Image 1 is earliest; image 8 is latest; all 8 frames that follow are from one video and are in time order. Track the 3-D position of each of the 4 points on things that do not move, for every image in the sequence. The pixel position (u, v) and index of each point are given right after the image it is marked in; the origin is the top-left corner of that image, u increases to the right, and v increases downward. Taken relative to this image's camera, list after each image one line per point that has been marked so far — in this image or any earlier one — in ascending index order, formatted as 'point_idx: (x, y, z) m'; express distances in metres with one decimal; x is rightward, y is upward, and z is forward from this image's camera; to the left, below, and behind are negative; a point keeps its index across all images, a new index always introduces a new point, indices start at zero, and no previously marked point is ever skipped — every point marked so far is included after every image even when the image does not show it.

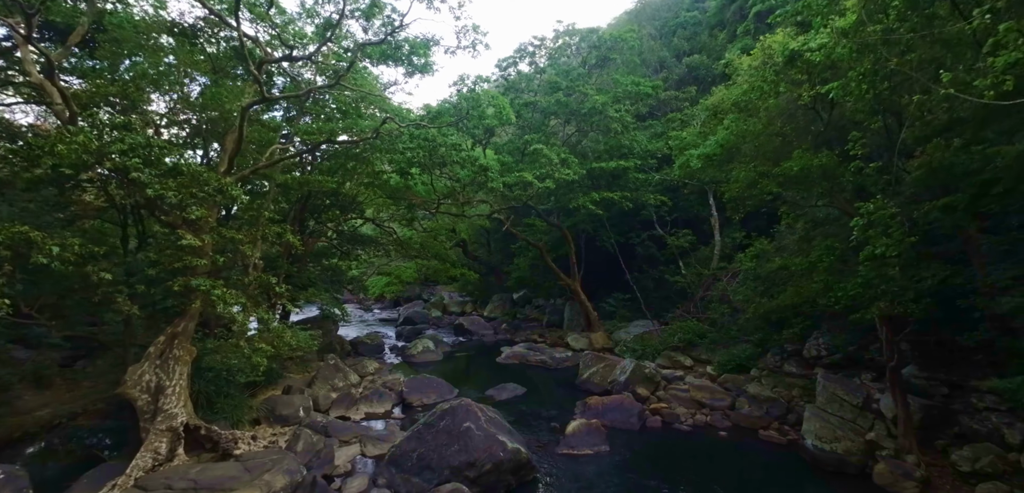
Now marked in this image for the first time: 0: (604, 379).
0: (+2.7, -3.8, +14.1) m
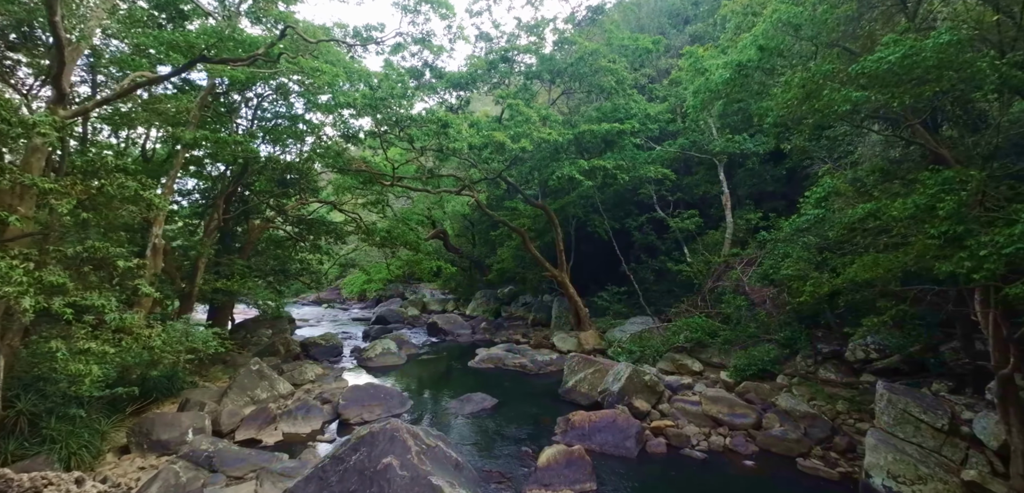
0: (+1.9, -3.3, +11.3) m
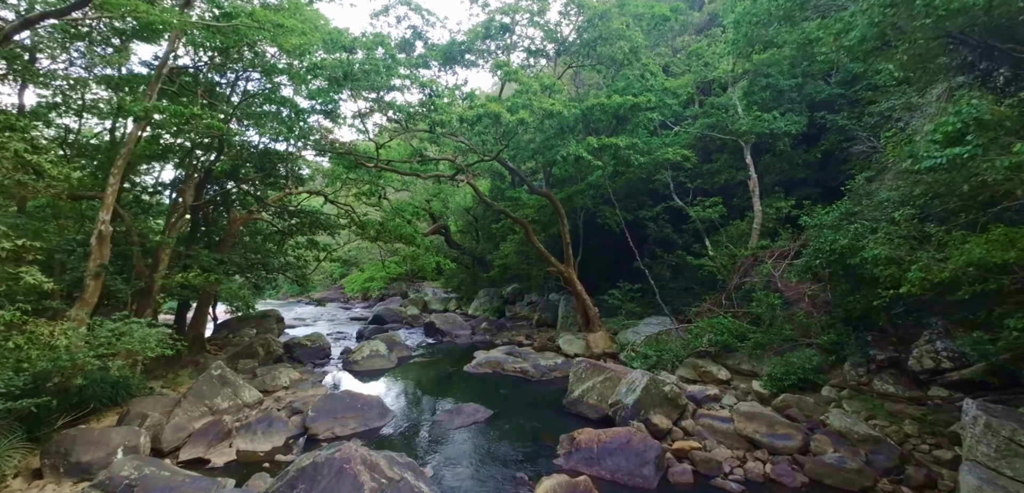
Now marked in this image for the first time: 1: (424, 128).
0: (+1.8, -3.0, +9.7) m
1: (-2.3, +3.1, +12.8) m
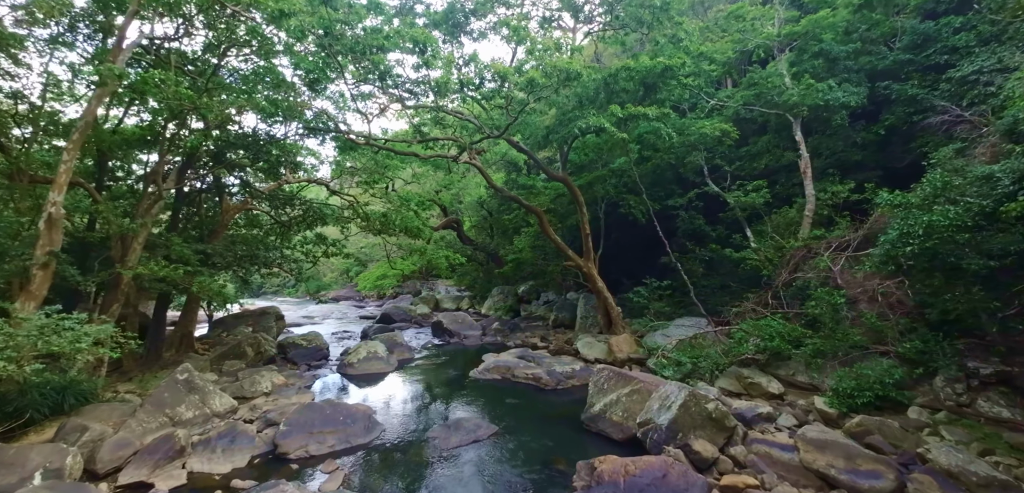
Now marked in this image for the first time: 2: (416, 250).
0: (+1.9, -2.8, +8.1) m
1: (-2.0, +3.4, +11.3) m
2: (-3.6, -0.1, +18.6) m
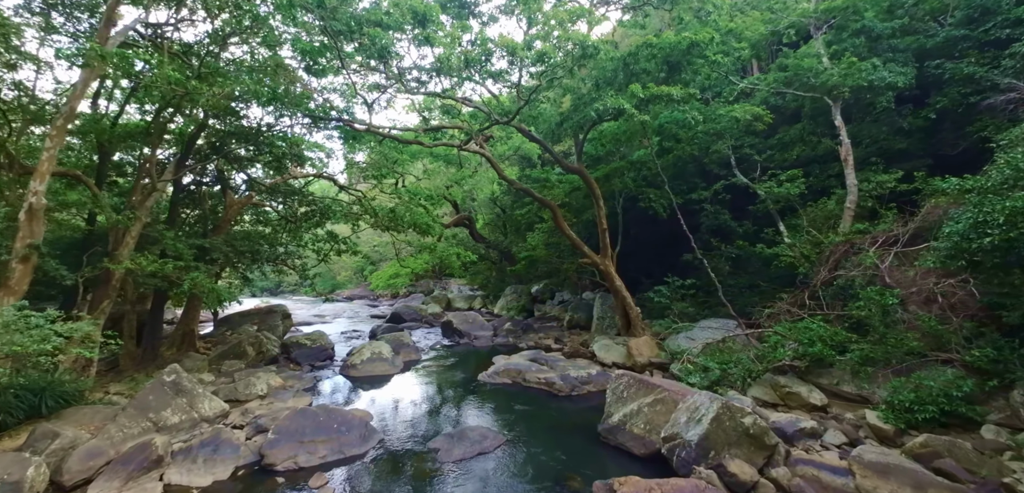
0: (+2.1, -2.7, +7.2) m
1: (-1.8, +3.5, +10.6) m
2: (-3.1, 0.0, +18.0) m
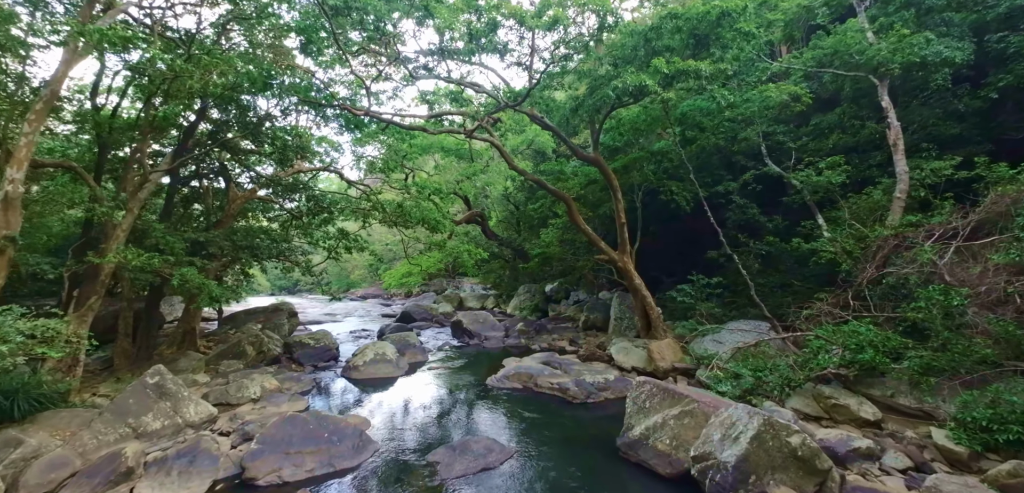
0: (+2.2, -2.6, +6.3) m
1: (-1.5, +3.6, +9.8) m
2: (-2.7, +0.1, +17.2) m
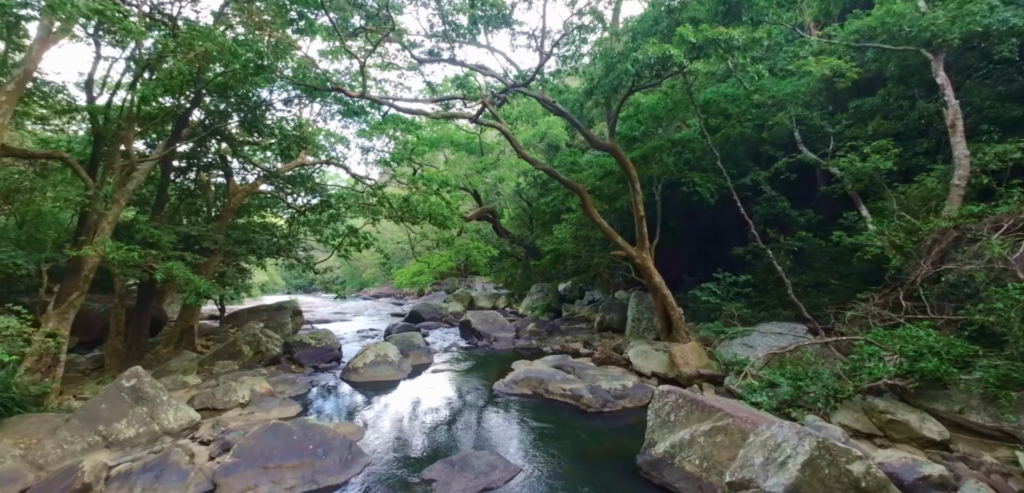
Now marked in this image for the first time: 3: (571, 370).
0: (+2.2, -2.5, +5.5) m
1: (-1.4, +3.7, +9.1) m
2: (-2.3, +0.2, +16.5) m
3: (+1.3, -2.7, +10.5) m
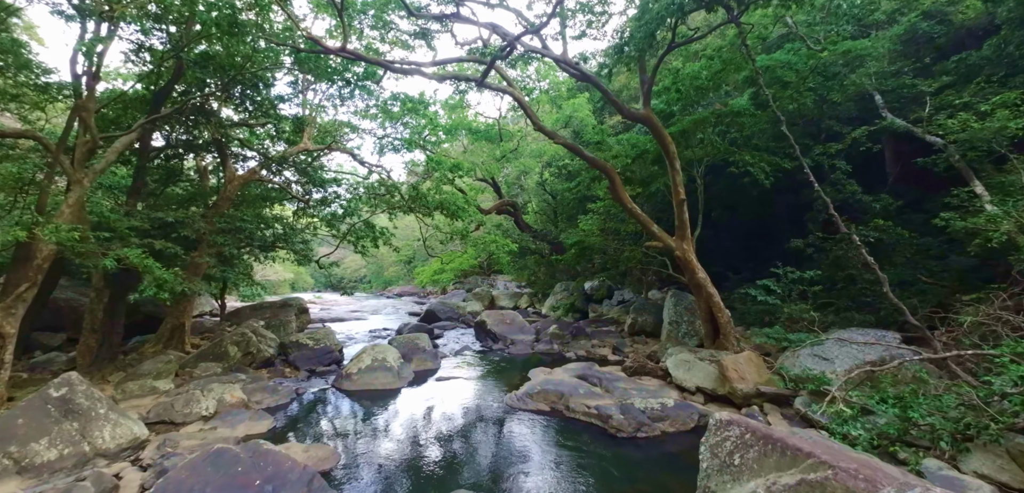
0: (+2.2, -2.3, +3.7) m
1: (-1.1, +3.9, +7.5) m
2: (-1.7, +0.5, +15.0) m
3: (+1.6, -2.5, +8.8) m
